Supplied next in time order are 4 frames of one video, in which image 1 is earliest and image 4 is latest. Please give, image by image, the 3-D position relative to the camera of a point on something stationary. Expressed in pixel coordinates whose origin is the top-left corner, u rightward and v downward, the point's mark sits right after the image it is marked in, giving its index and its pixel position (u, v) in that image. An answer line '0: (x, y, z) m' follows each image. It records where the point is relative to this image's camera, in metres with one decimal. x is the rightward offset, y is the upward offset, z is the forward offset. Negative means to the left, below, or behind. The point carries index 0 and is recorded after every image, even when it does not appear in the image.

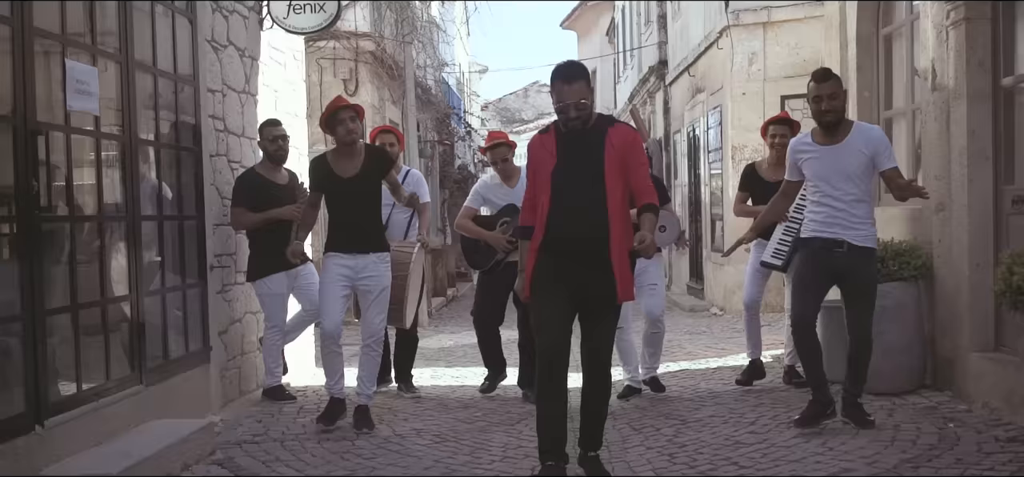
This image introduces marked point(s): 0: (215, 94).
0: (-1.7, +0.8, +6.1) m
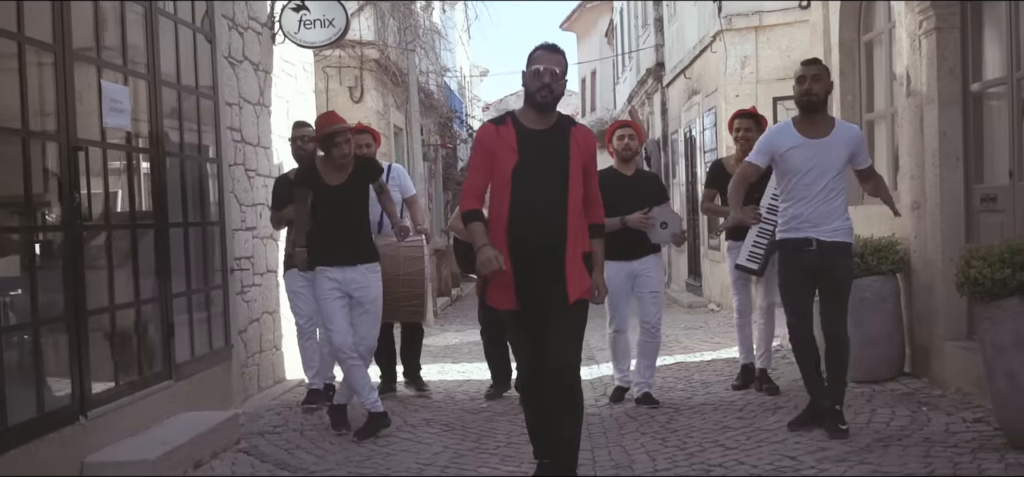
0: (-1.7, +0.8, +6.5) m
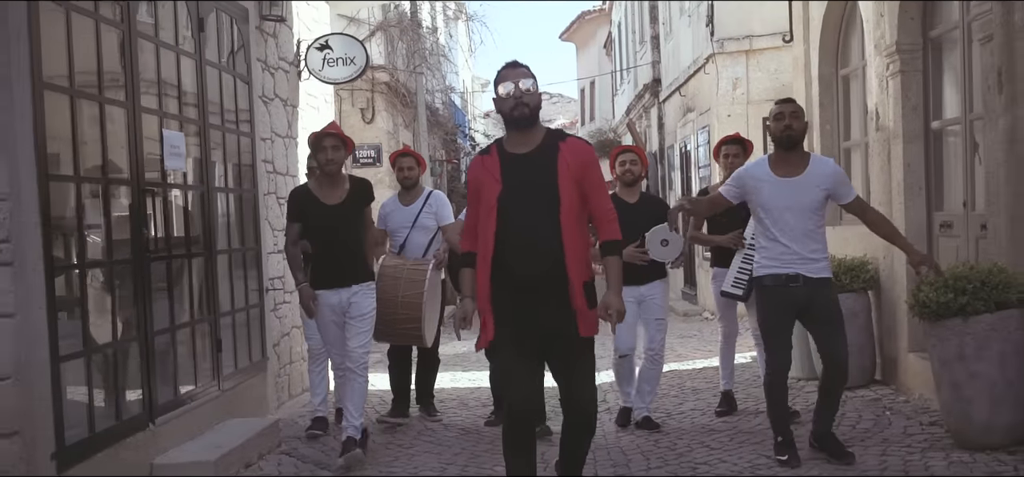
0: (-1.7, +0.7, +7.1) m
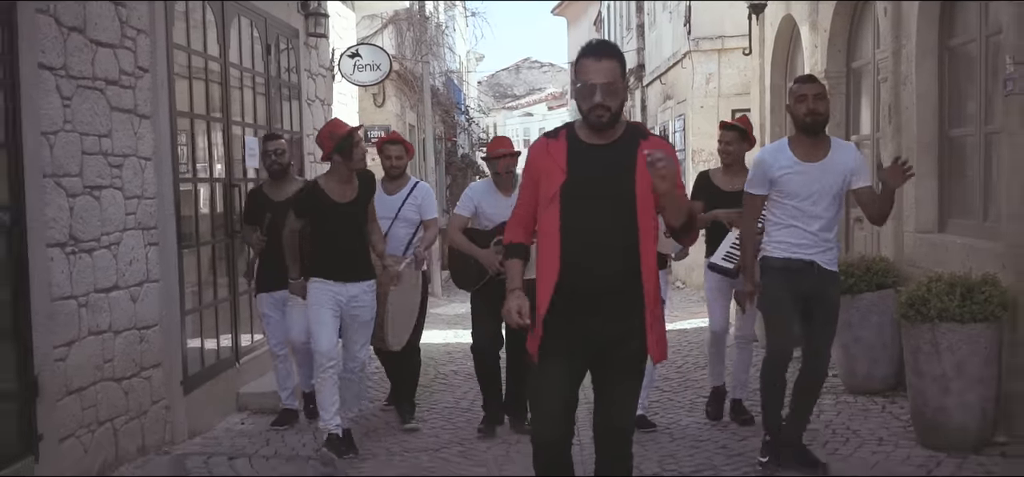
0: (-1.7, +0.8, +8.6) m
